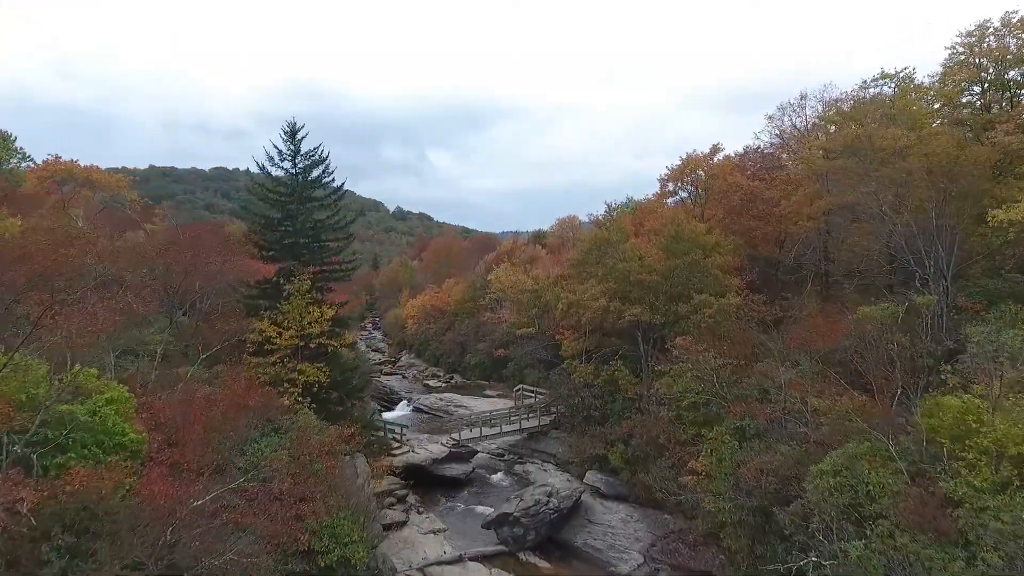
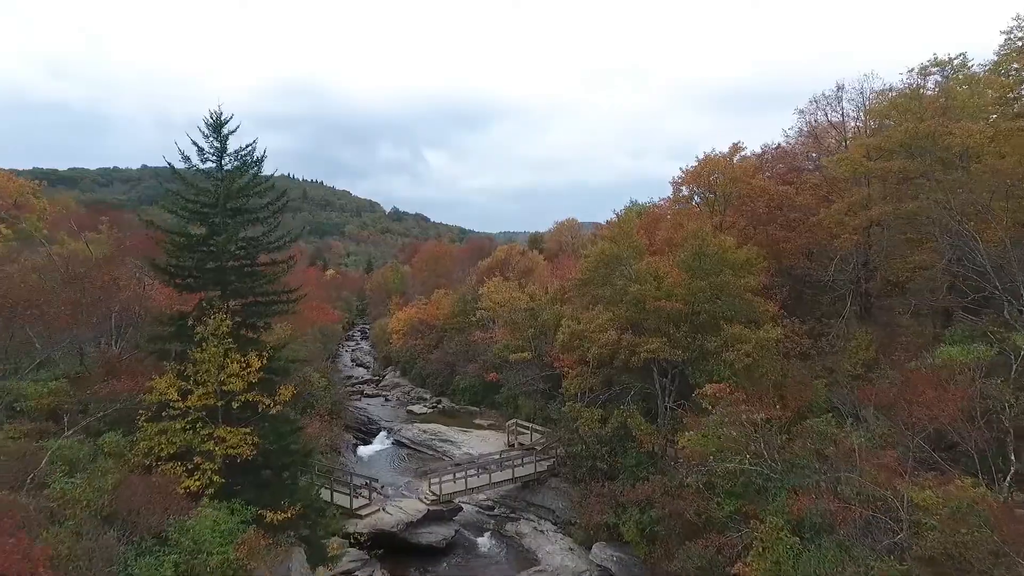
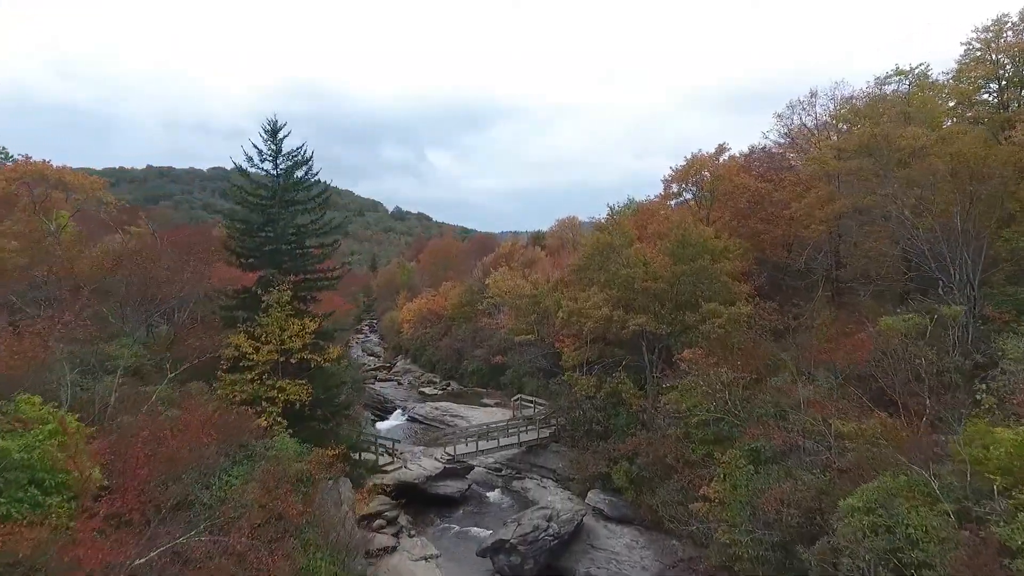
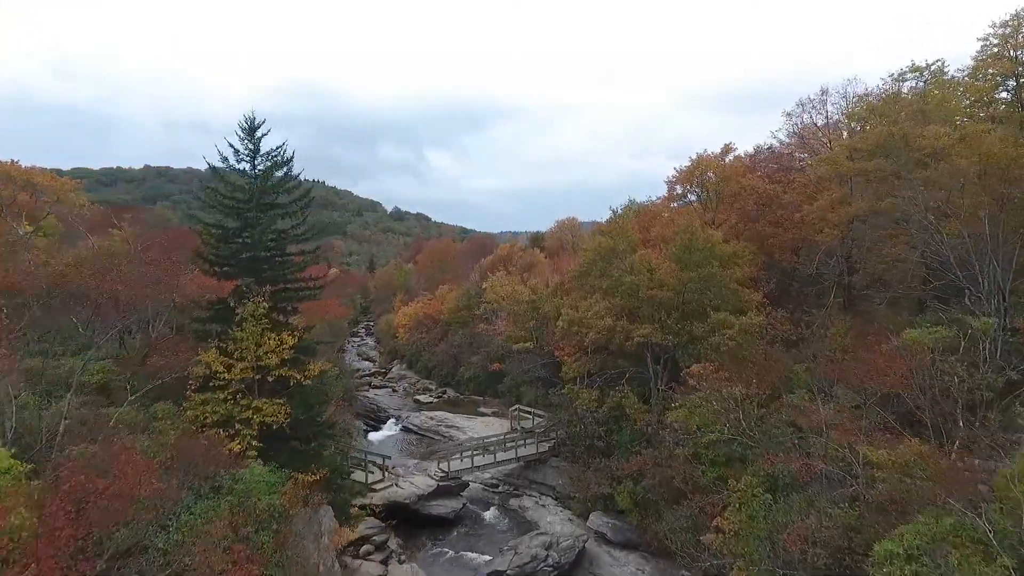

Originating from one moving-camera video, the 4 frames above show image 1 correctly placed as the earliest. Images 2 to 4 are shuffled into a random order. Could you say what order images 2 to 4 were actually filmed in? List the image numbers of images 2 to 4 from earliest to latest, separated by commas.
3, 4, 2
